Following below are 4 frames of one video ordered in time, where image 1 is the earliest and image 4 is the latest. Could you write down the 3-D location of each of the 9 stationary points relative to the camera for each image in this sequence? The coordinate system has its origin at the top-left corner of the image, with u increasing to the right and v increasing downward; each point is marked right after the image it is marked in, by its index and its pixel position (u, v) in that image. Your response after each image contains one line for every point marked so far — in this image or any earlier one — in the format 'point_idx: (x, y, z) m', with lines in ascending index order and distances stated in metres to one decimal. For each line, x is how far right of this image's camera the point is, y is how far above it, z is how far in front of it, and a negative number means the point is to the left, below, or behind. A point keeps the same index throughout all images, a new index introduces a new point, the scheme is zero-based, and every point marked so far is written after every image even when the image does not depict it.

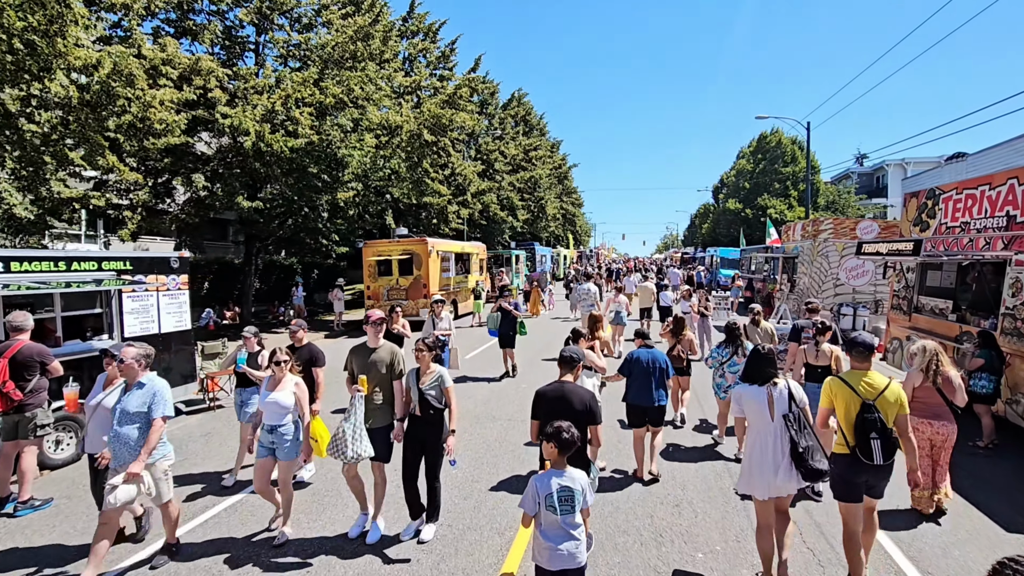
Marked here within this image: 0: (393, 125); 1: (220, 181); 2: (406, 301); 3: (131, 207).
0: (-4.1, +5.6, +19.2) m
1: (-7.5, +2.8, +14.5) m
2: (-3.5, -0.4, +18.4) m
3: (-9.1, +1.9, +13.5) m
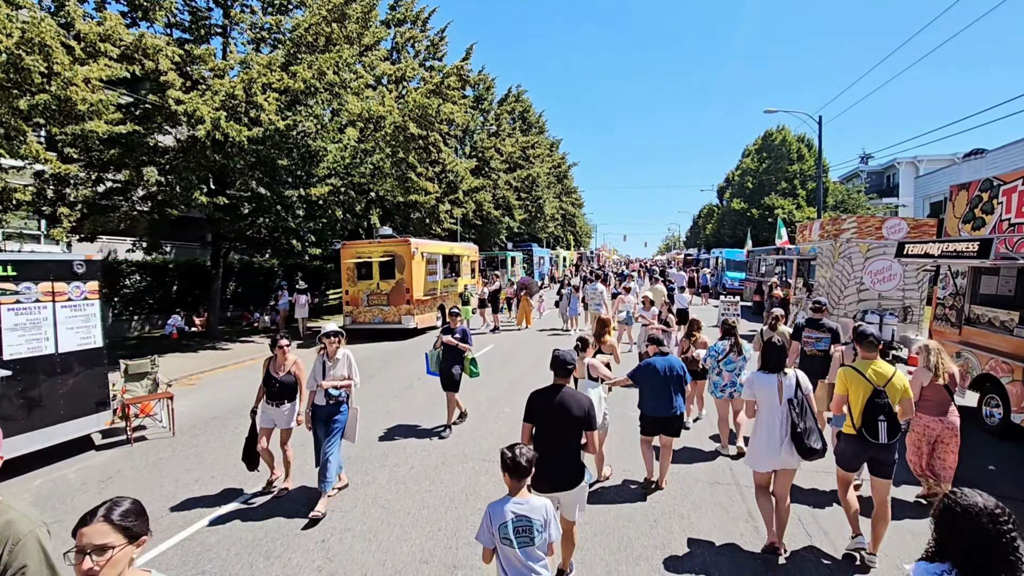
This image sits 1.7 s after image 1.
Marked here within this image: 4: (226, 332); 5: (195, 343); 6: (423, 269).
0: (-4.3, +5.4, +17.7) m
1: (-7.8, +2.6, +13.0) m
2: (-3.8, -0.6, +17.0) m
3: (-9.4, +1.8, +12.0) m
4: (-9.3, -1.4, +18.4) m
5: (-9.3, -1.6, +16.5) m
6: (-2.8, +0.6, +17.4) m
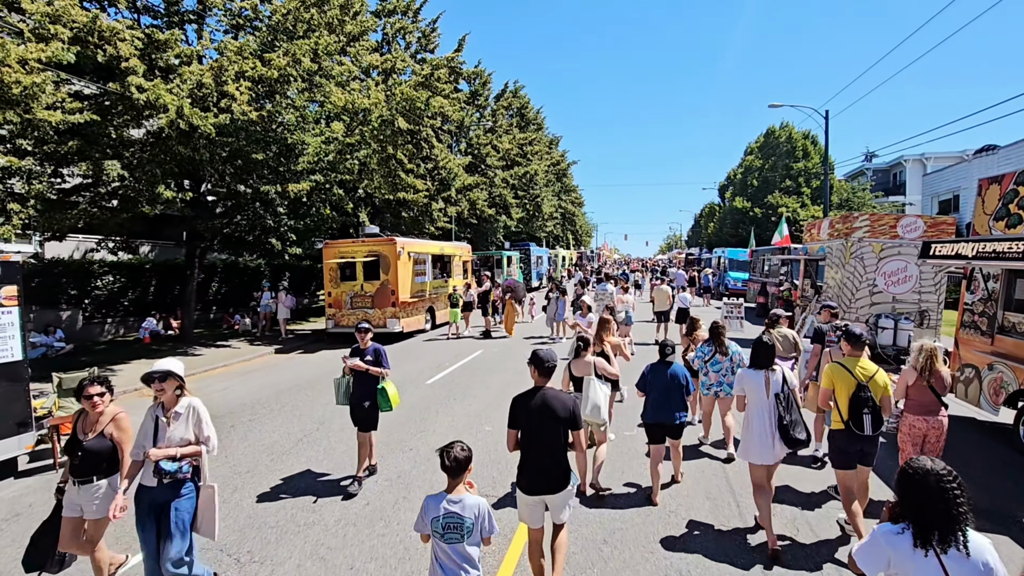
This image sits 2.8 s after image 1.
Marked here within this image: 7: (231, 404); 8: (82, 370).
0: (-4.6, +5.4, +16.8) m
1: (-8.1, +2.6, +12.1) m
2: (-4.0, -0.6, +16.1) m
3: (-9.7, +1.7, +11.1) m
4: (-9.6, -1.5, +17.5) m
5: (-9.5, -1.6, +15.6) m
6: (-3.0, +0.5, +16.5) m
7: (-4.9, -2.0, +9.8) m
8: (-5.9, -1.1, +7.7) m
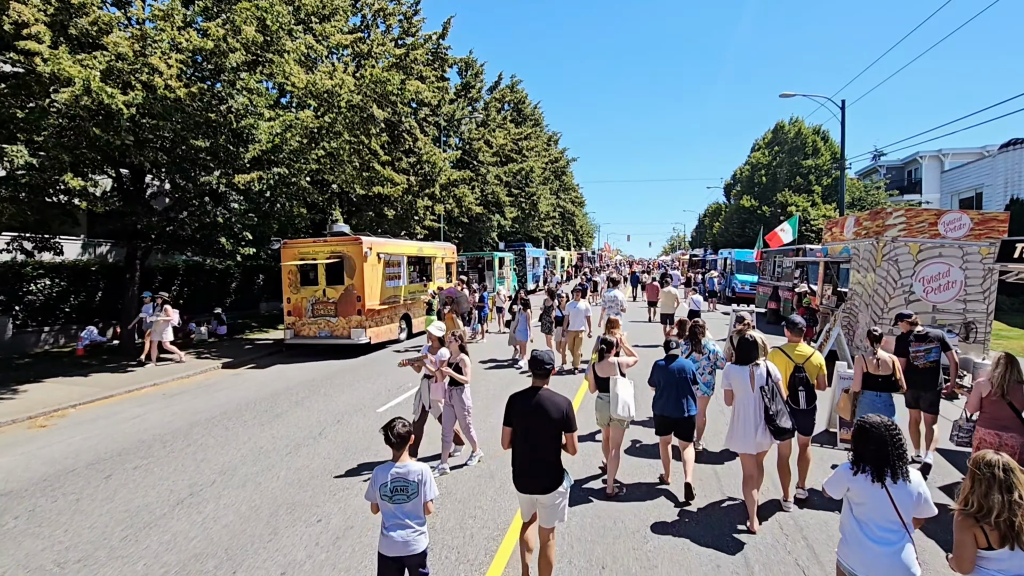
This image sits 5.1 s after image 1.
0: (-5.0, +5.3, +15.0) m
1: (-8.5, +2.4, +10.3) m
2: (-4.5, -0.8, +14.2) m
3: (-10.2, +1.6, +9.3) m
4: (-10.0, -1.6, +15.7) m
5: (-10.0, -1.8, +13.8) m
6: (-3.5, +0.4, +14.7) m
7: (-5.4, -2.1, +8.0) m
8: (-6.4, -1.2, +5.9) m
